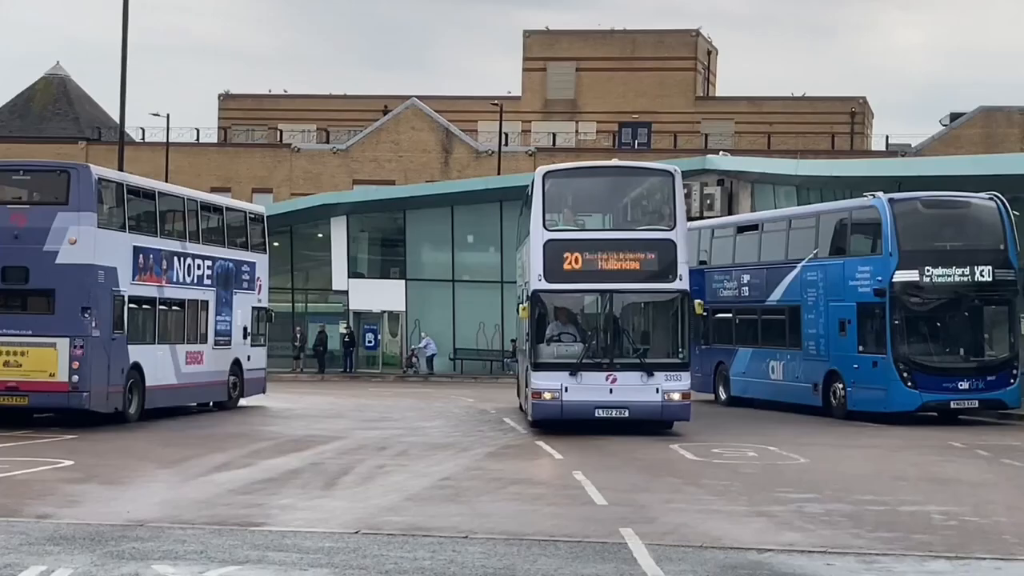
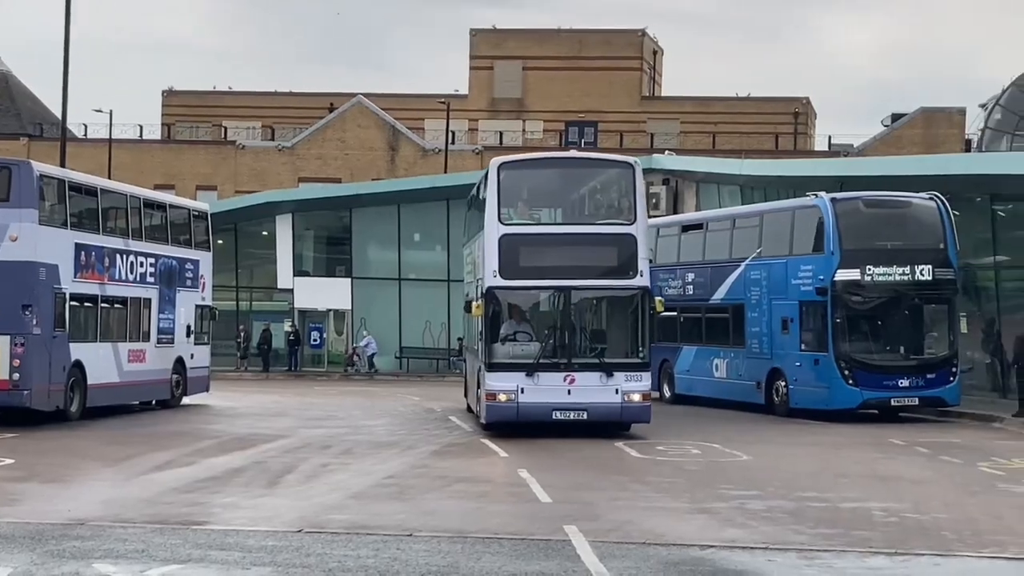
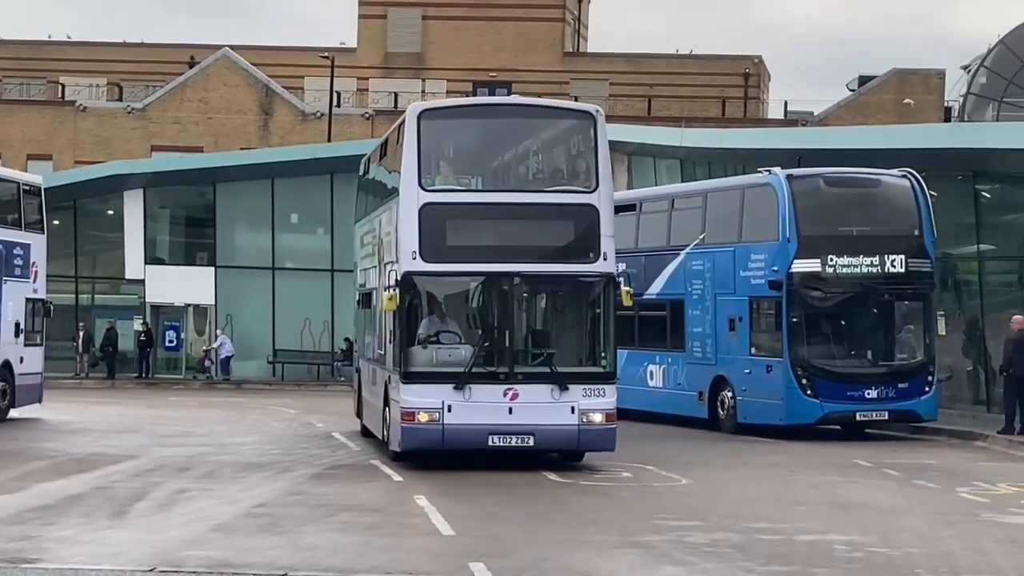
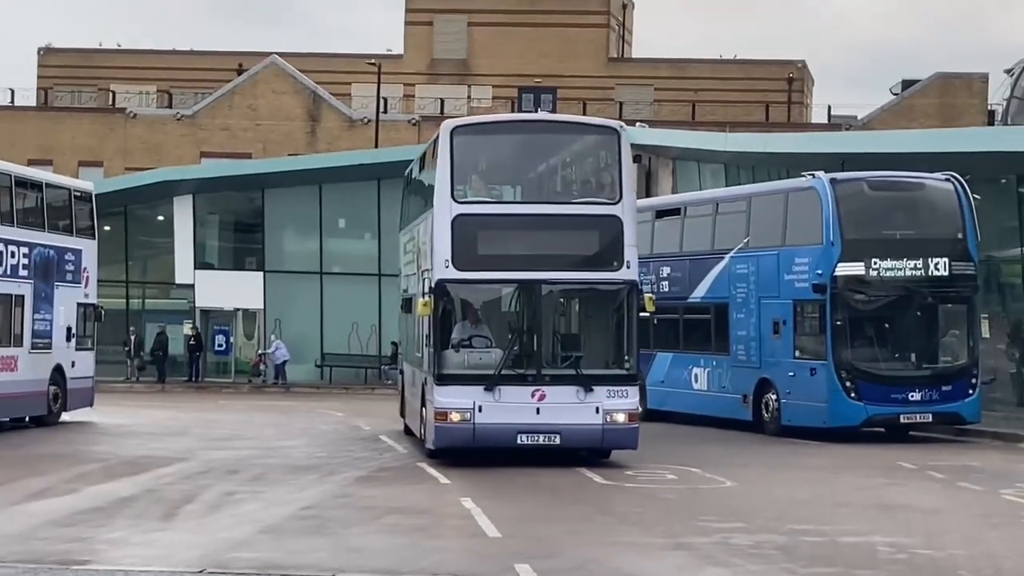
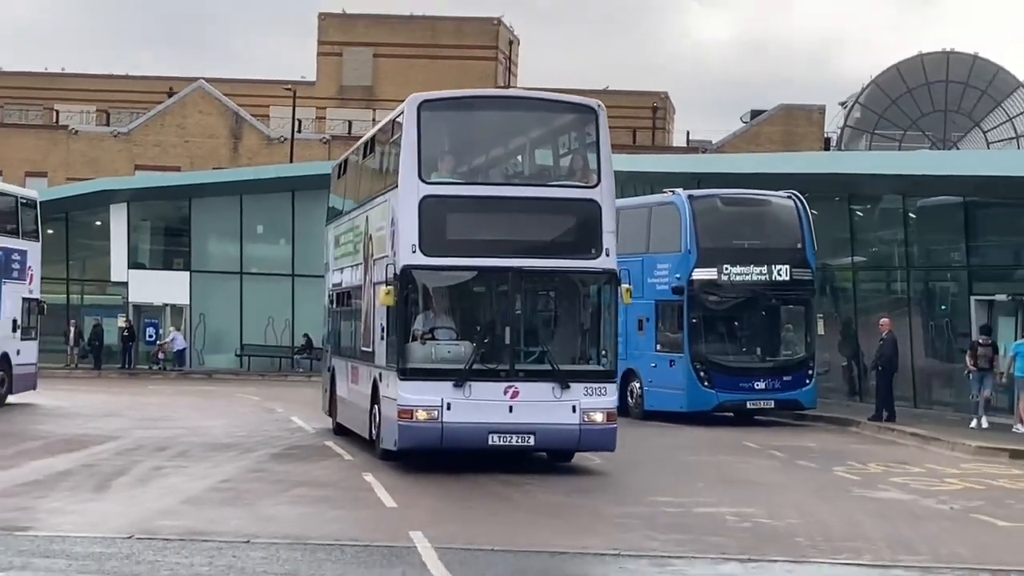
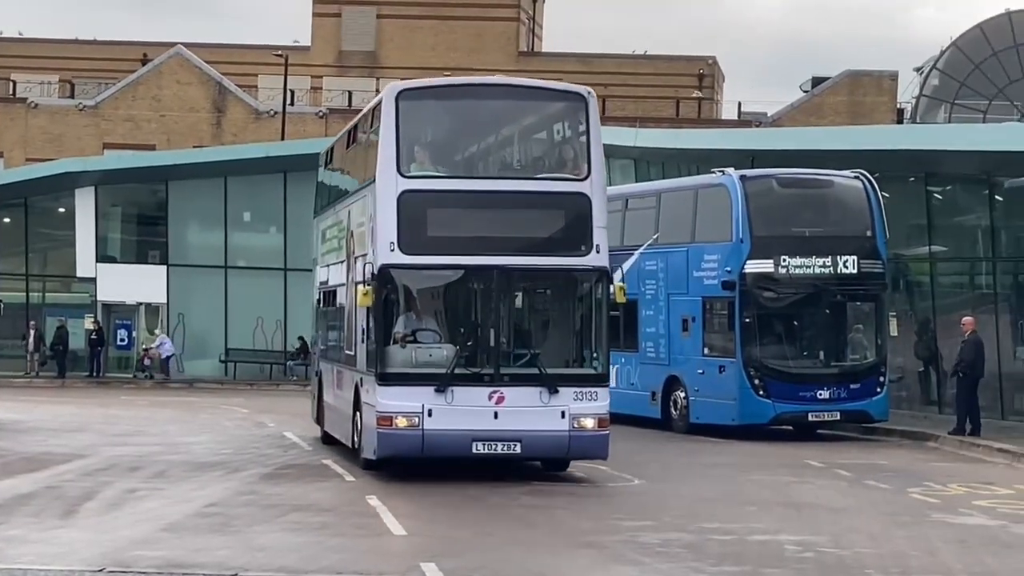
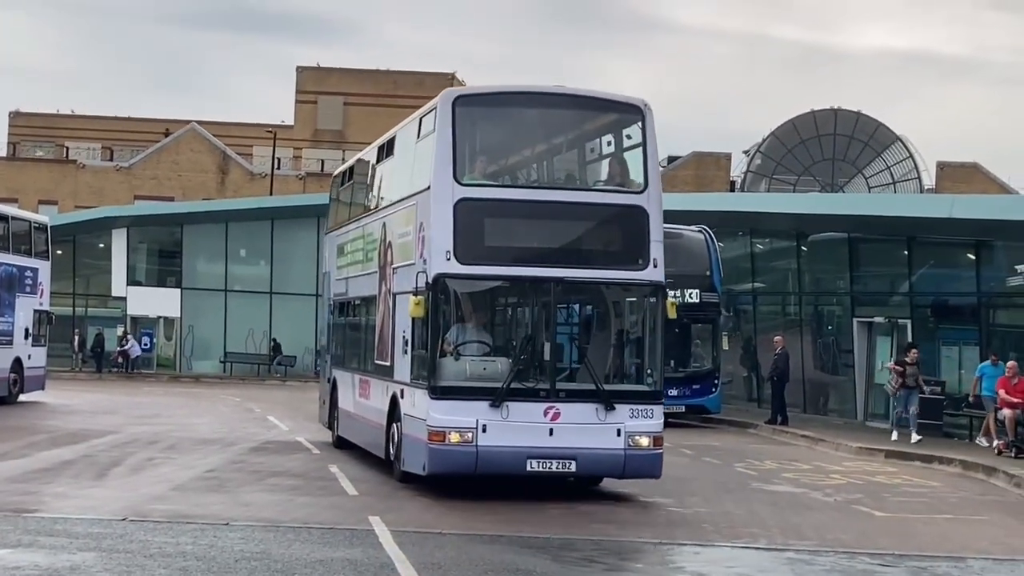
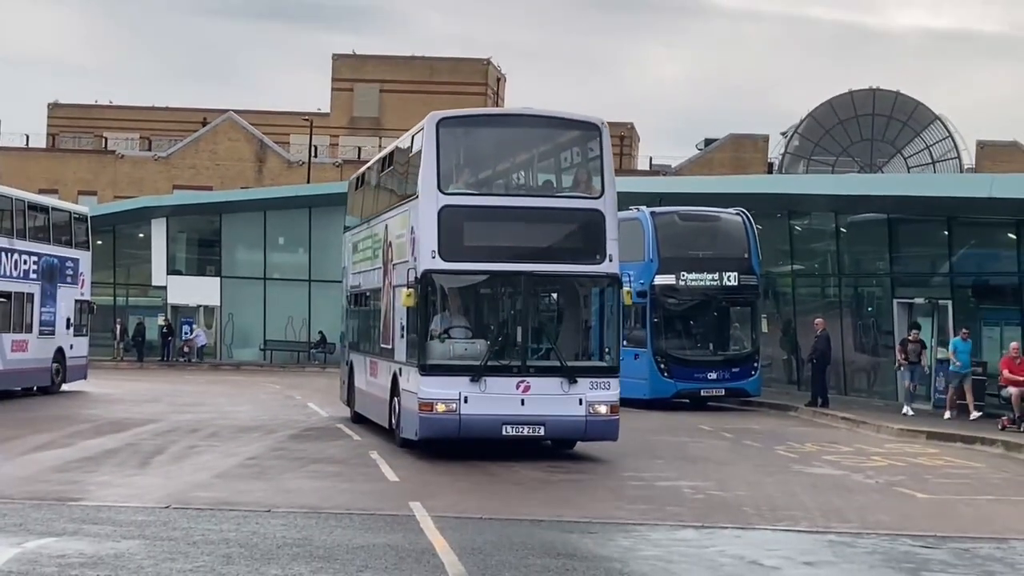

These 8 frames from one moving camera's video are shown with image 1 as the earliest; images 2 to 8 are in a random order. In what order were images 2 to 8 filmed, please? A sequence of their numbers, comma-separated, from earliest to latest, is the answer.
2, 4, 3, 6, 5, 8, 7
